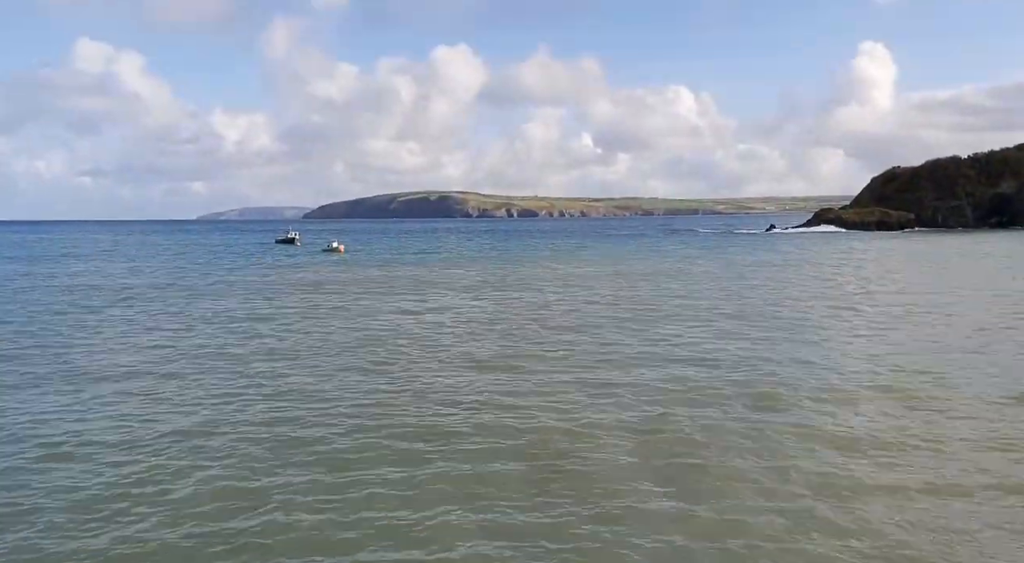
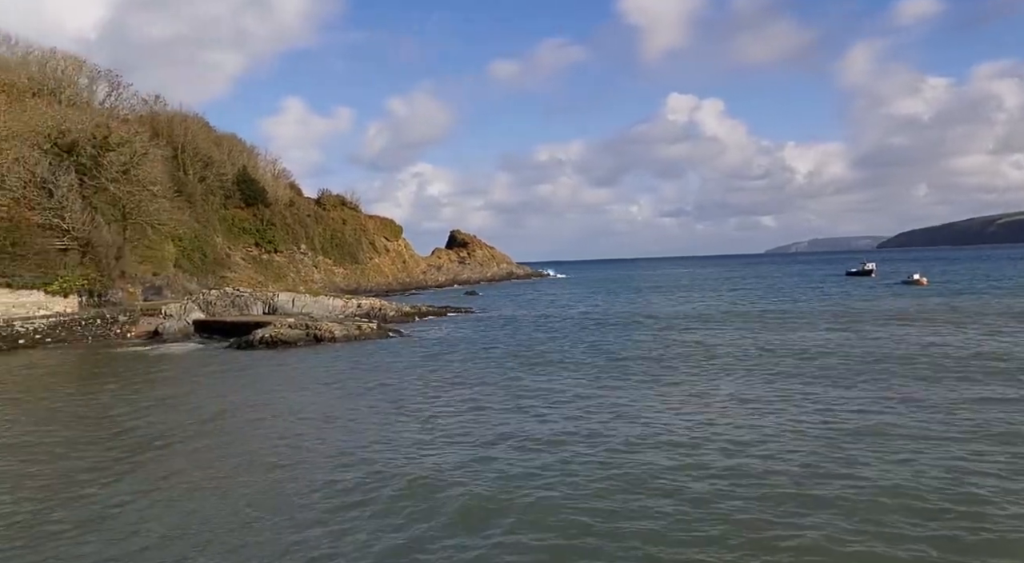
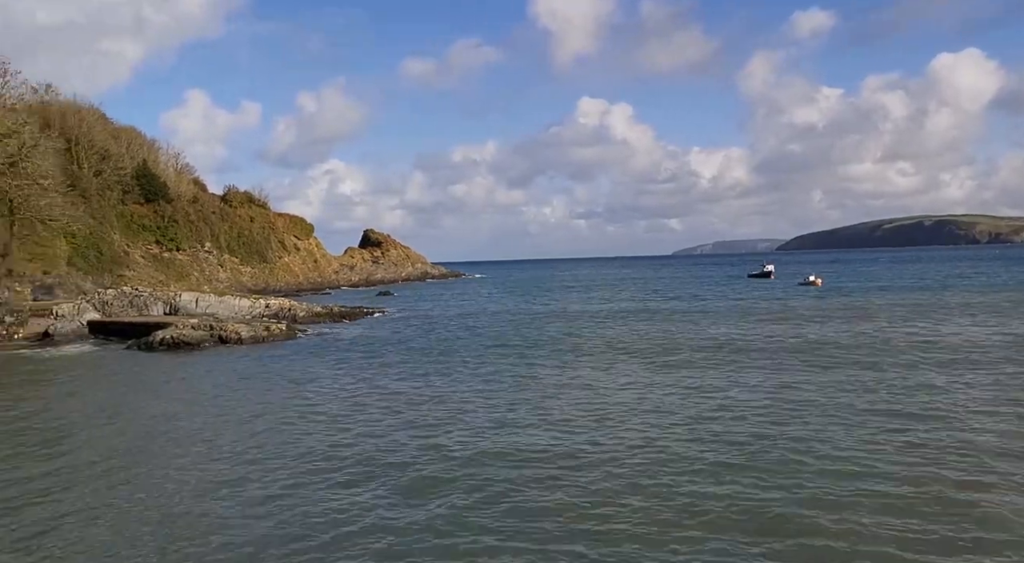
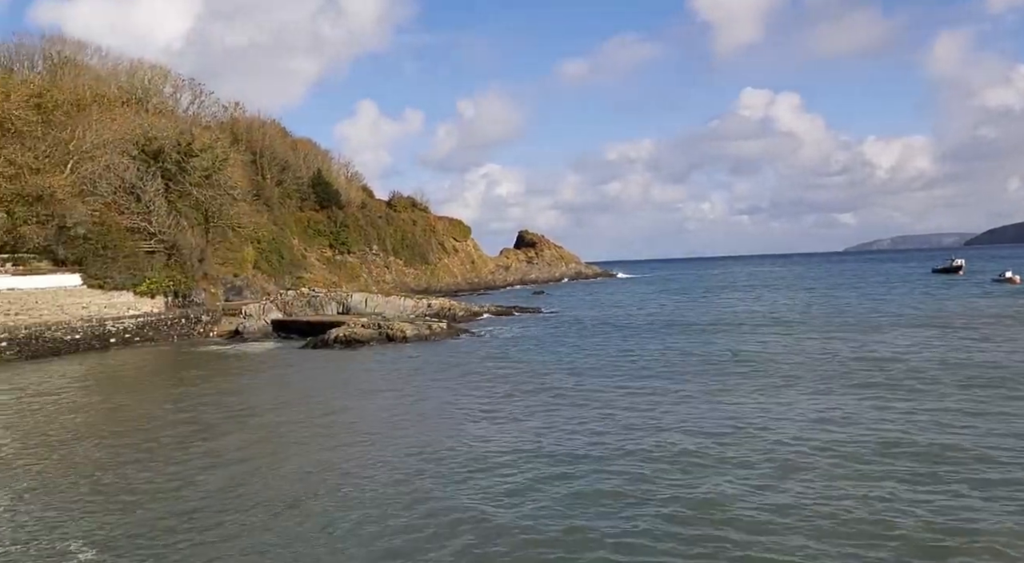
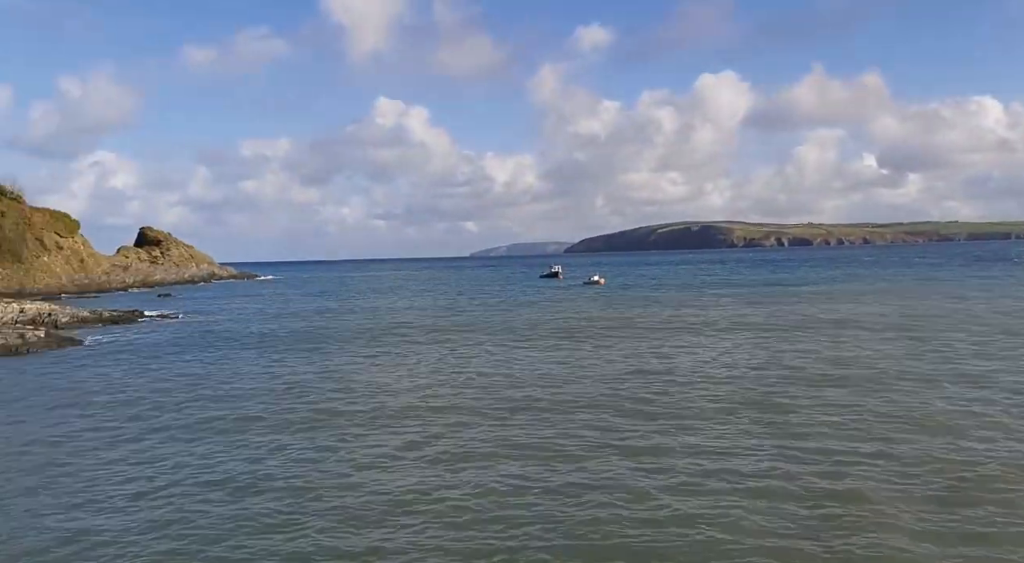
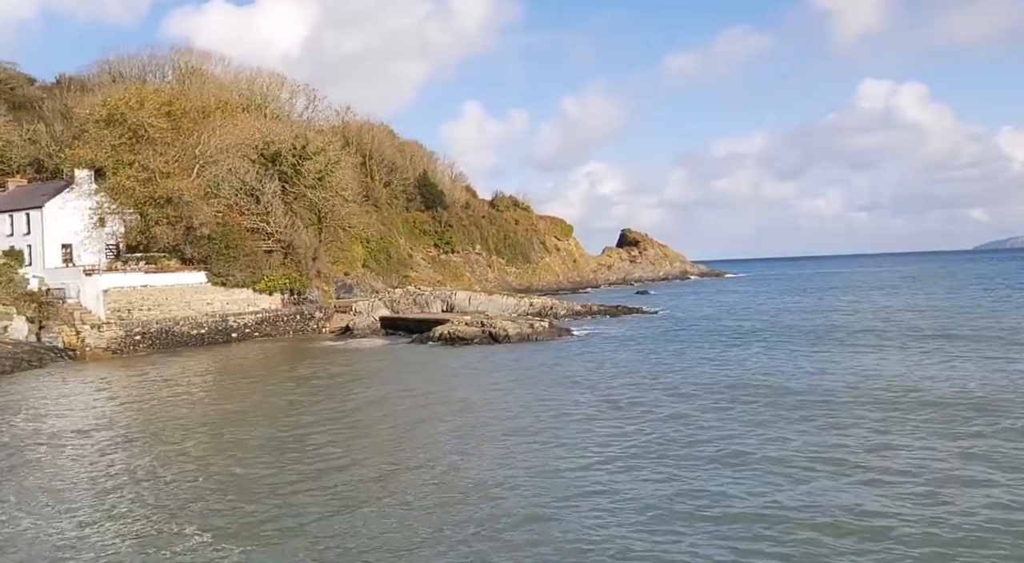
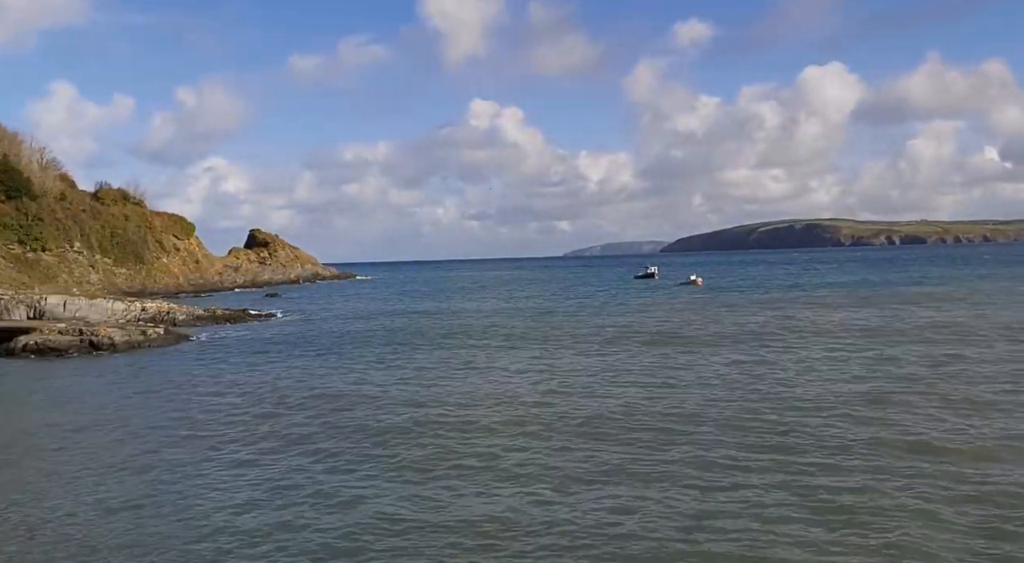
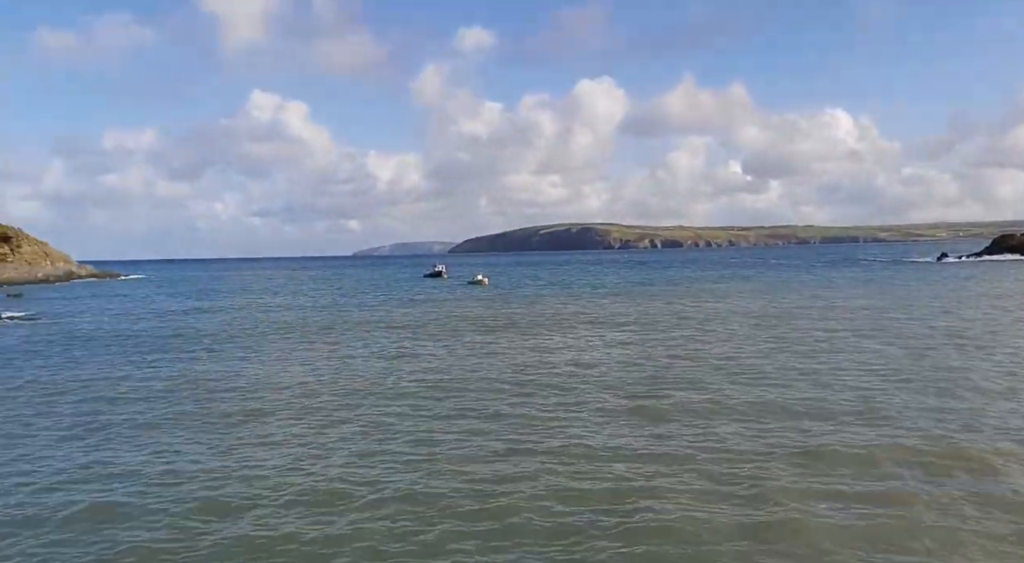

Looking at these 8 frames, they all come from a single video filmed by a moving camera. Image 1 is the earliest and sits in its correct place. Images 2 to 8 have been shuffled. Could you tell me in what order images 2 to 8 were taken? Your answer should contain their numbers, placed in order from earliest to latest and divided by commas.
8, 5, 7, 3, 2, 4, 6
